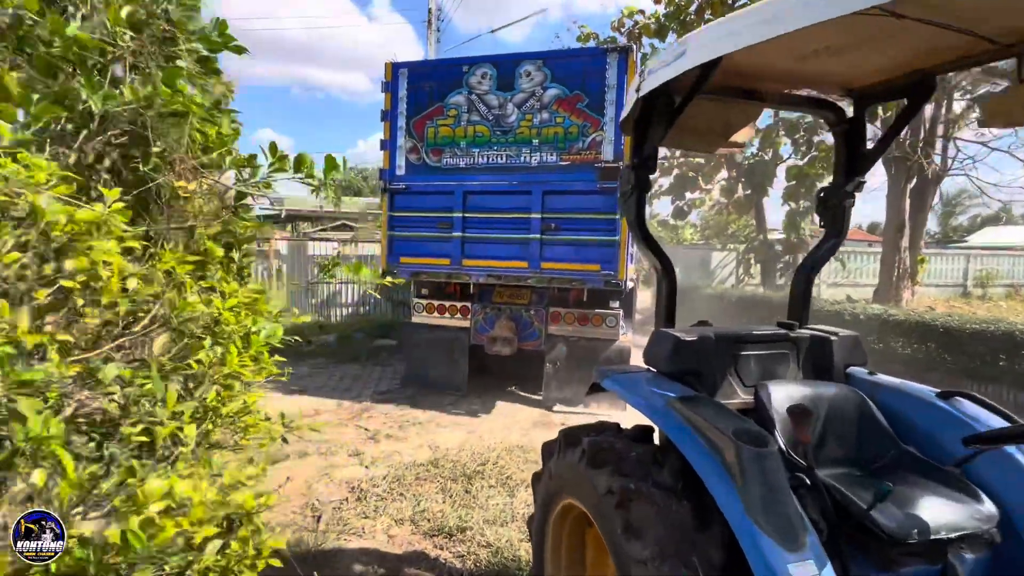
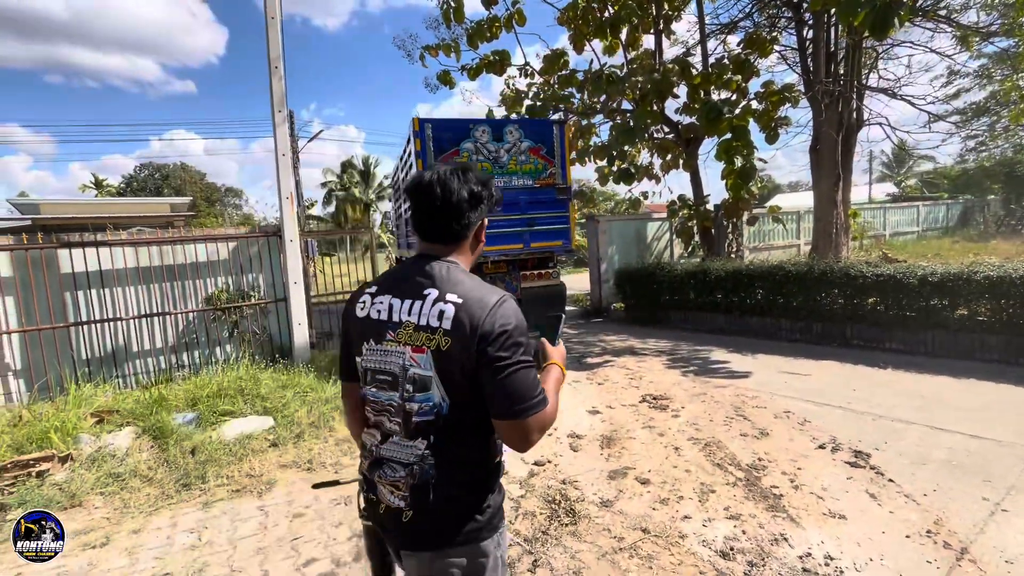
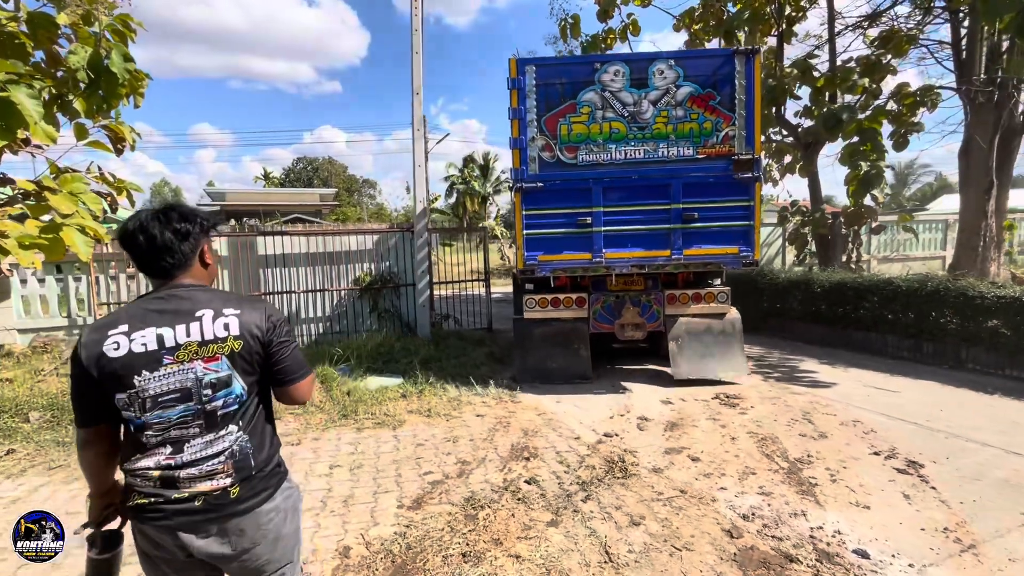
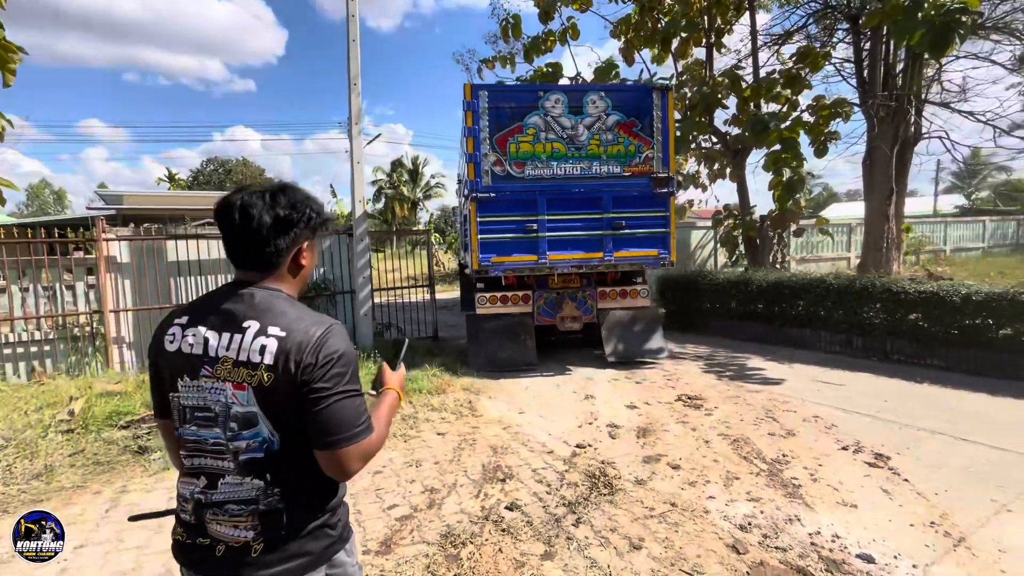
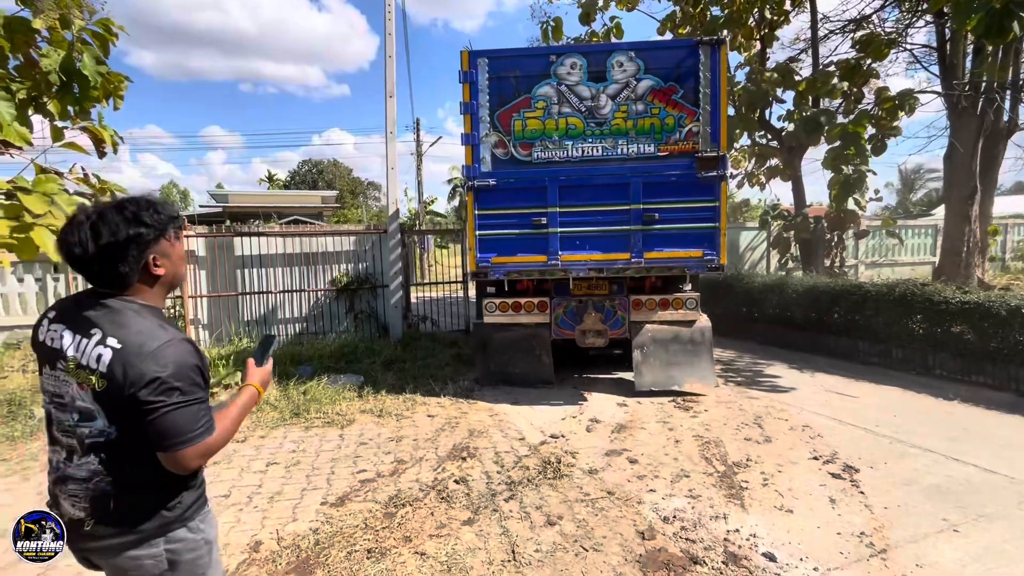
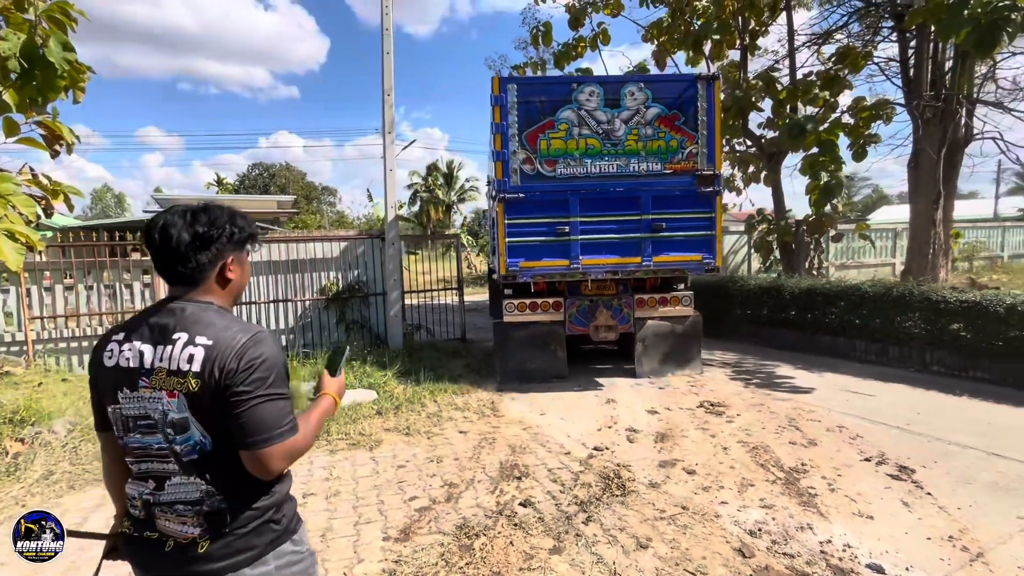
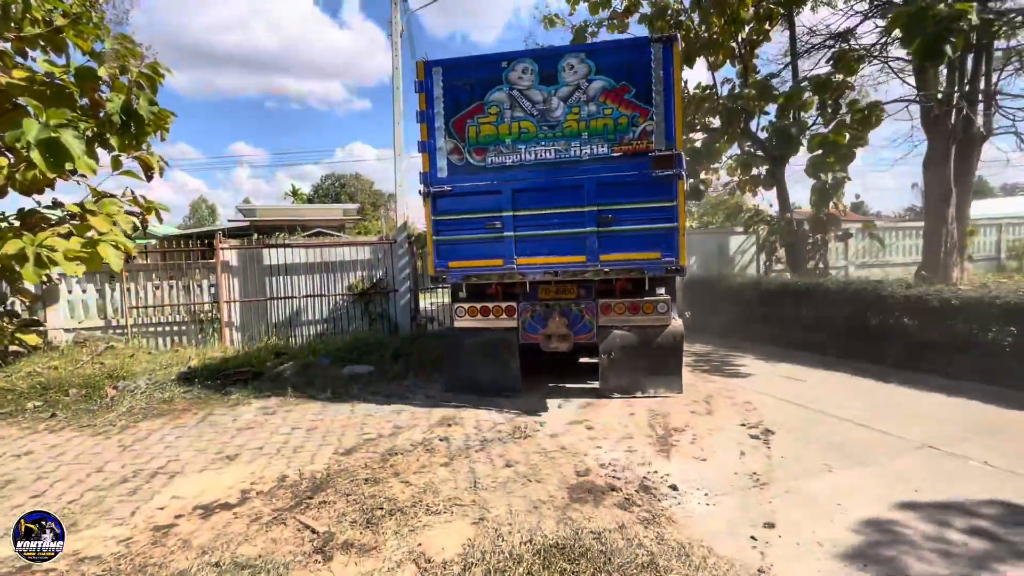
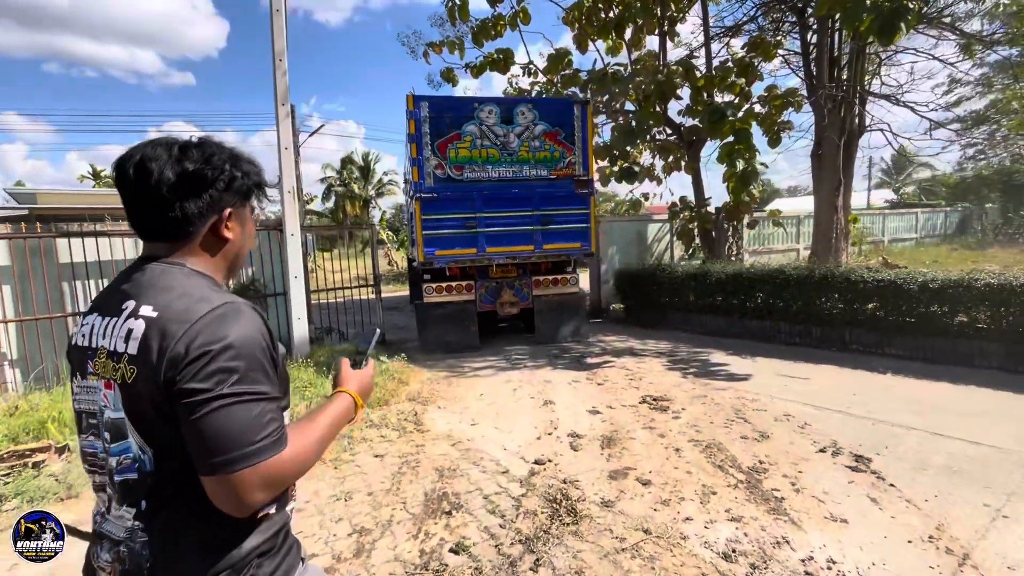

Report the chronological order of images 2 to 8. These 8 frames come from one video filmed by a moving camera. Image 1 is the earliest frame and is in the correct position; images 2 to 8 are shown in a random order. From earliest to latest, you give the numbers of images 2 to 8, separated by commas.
7, 5, 3, 6, 4, 8, 2
